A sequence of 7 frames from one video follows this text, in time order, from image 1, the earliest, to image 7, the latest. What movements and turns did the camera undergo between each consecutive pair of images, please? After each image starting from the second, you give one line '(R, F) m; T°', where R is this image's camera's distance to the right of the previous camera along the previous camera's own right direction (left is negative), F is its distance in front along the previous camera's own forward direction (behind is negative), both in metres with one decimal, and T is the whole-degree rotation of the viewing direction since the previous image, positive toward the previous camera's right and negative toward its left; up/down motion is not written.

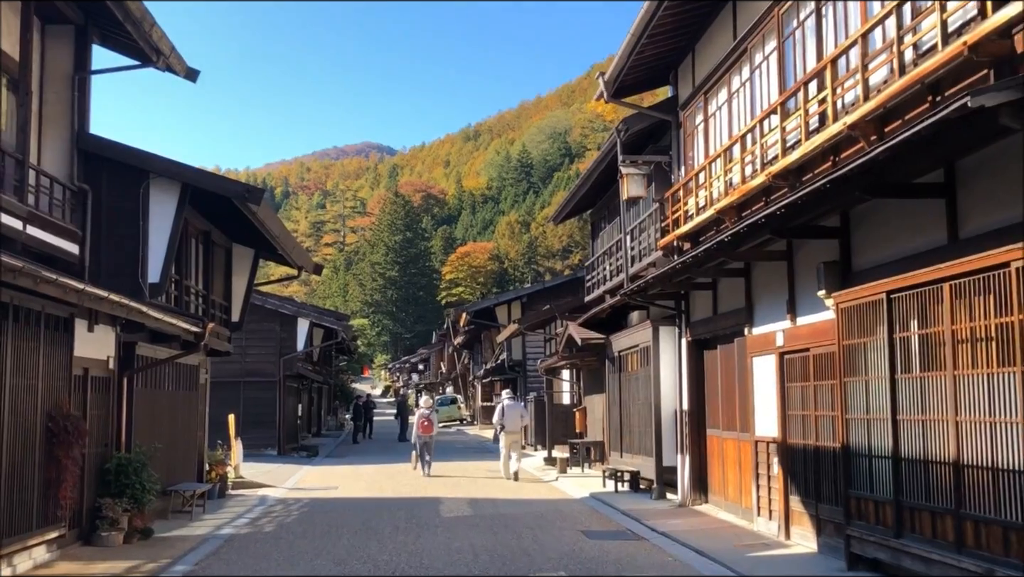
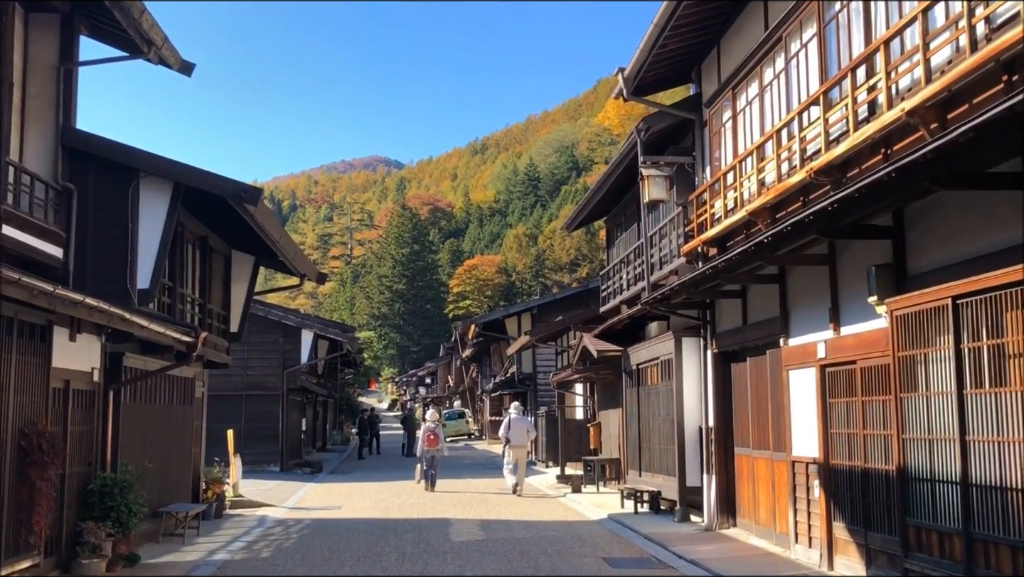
(-0.1, +0.8) m; 0°
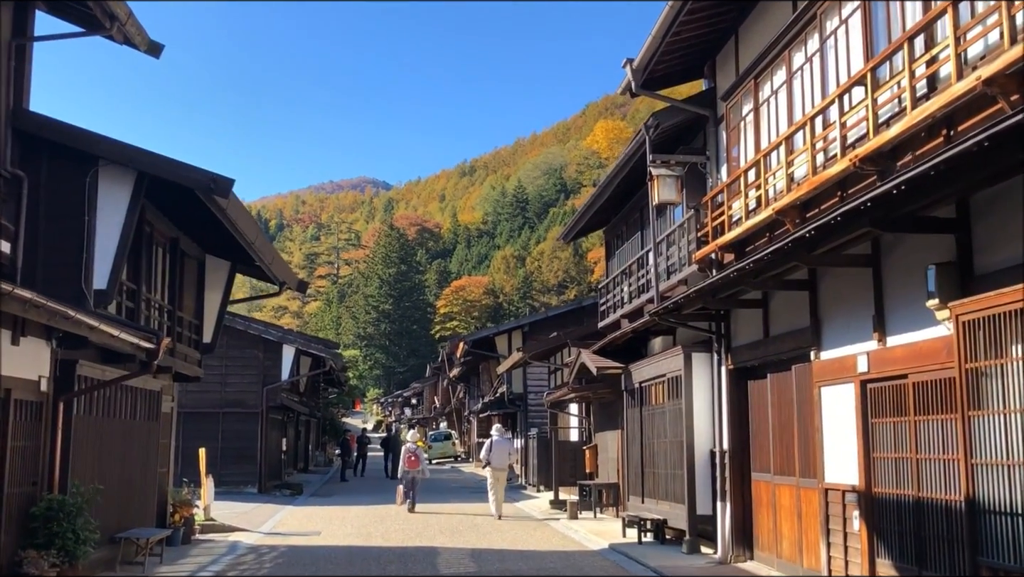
(-0.1, +1.1) m; +1°
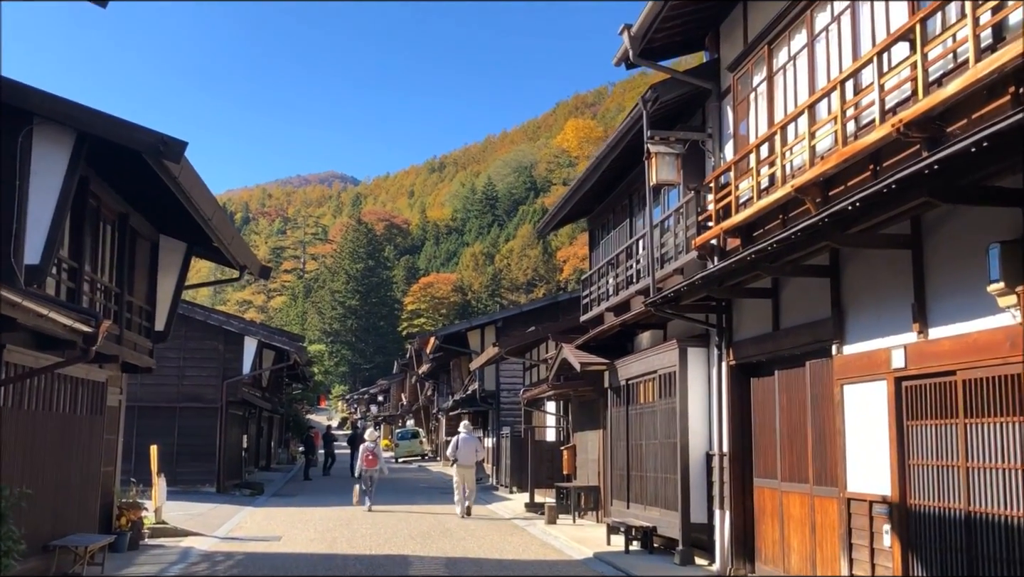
(-0.2, +1.0) m; +2°
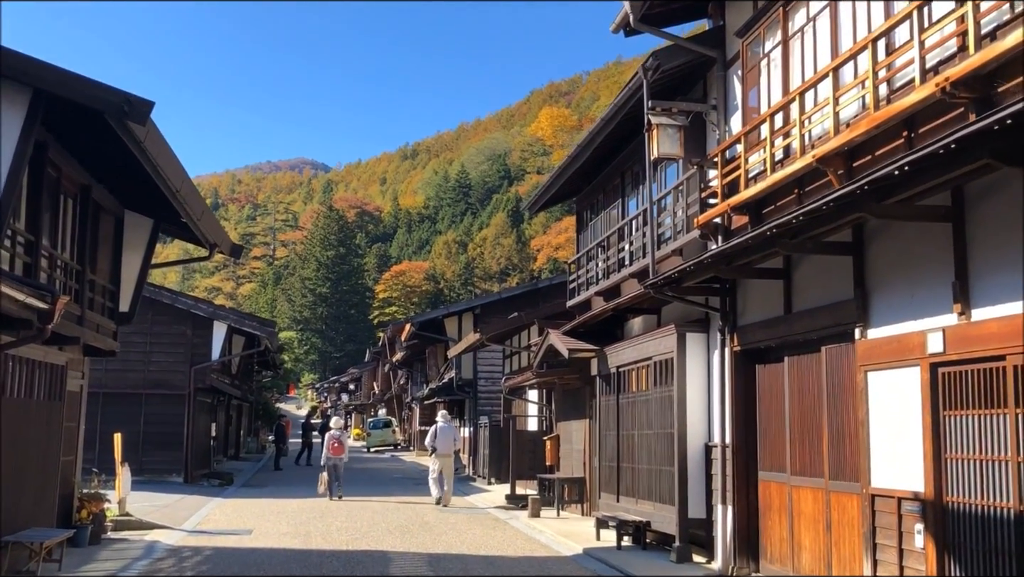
(-0.2, +0.7) m; +2°
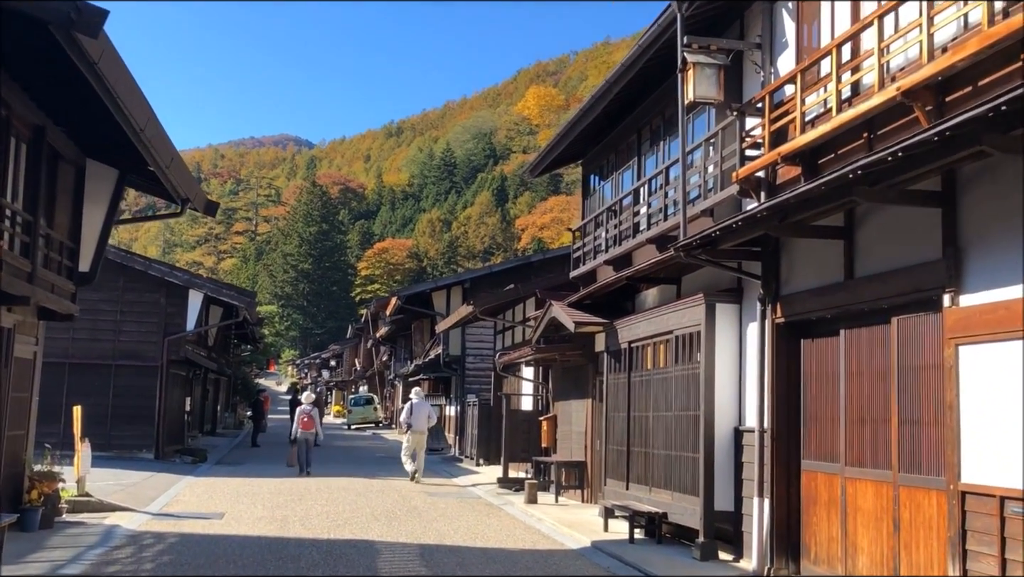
(-0.3, +1.3) m; +1°
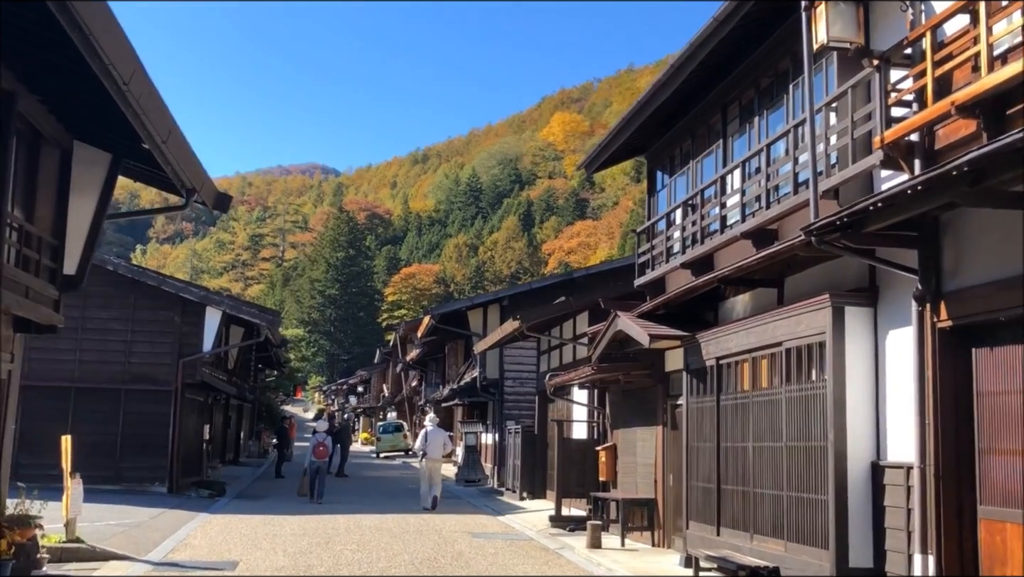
(-0.4, +1.9) m; -1°
